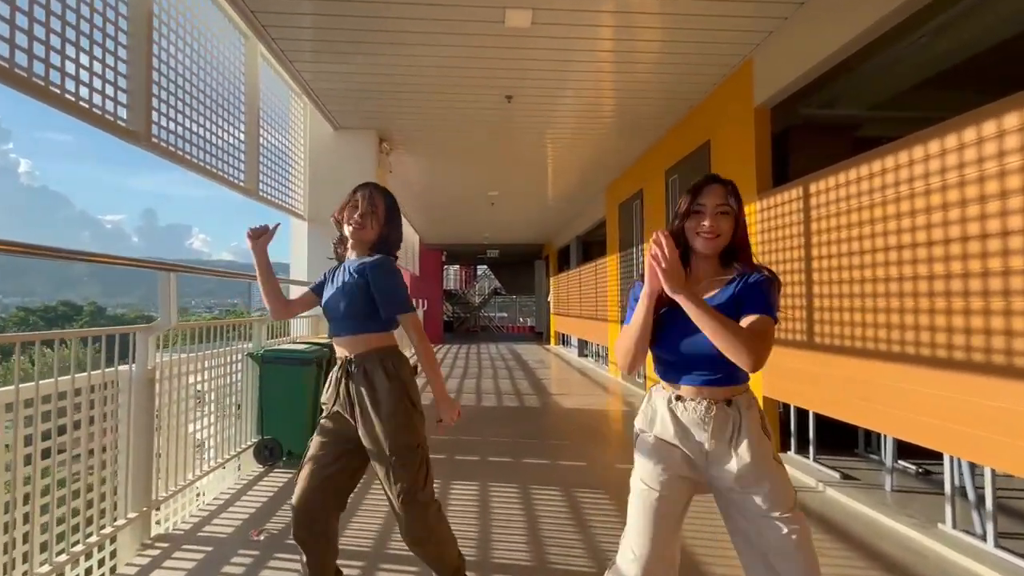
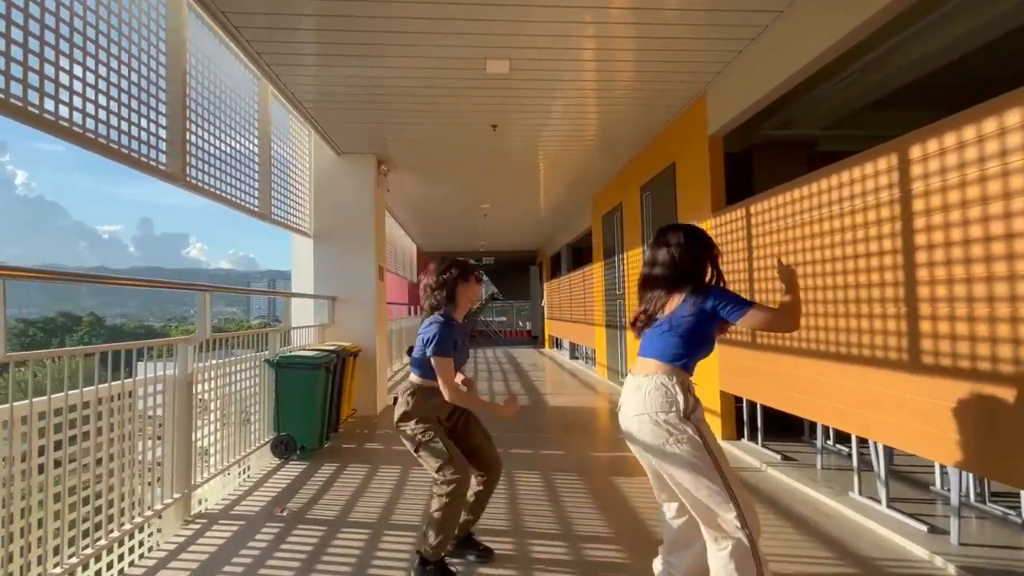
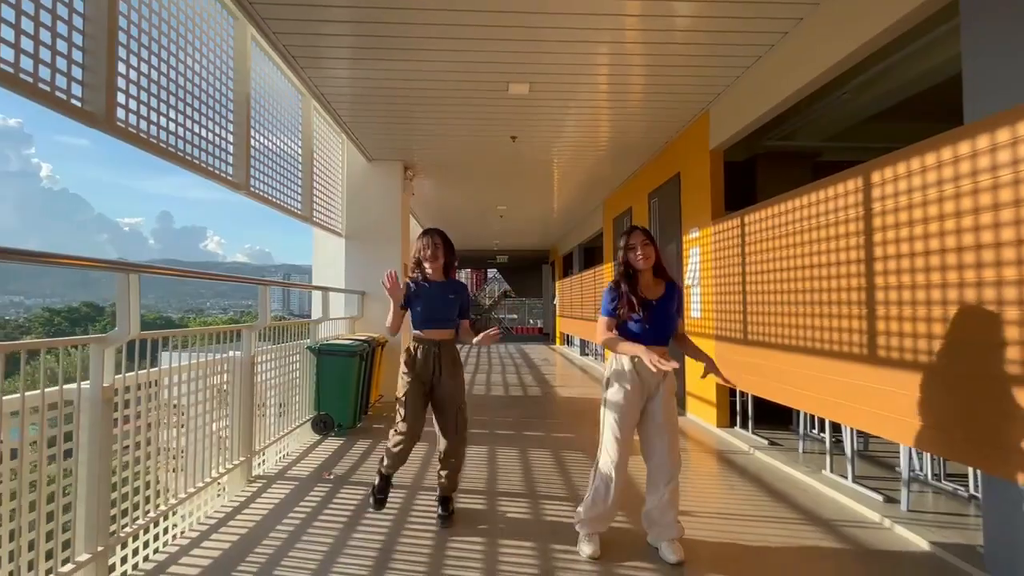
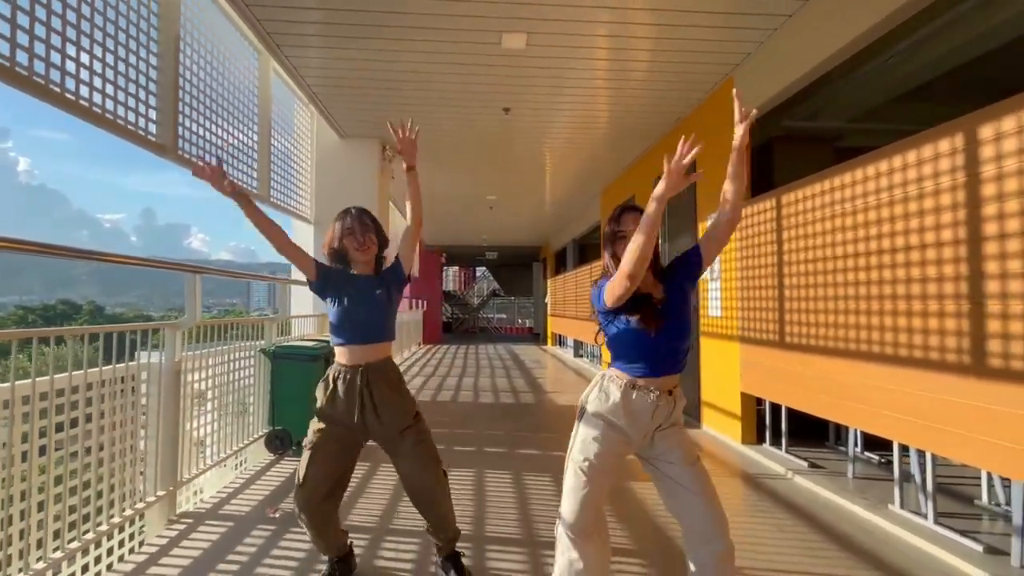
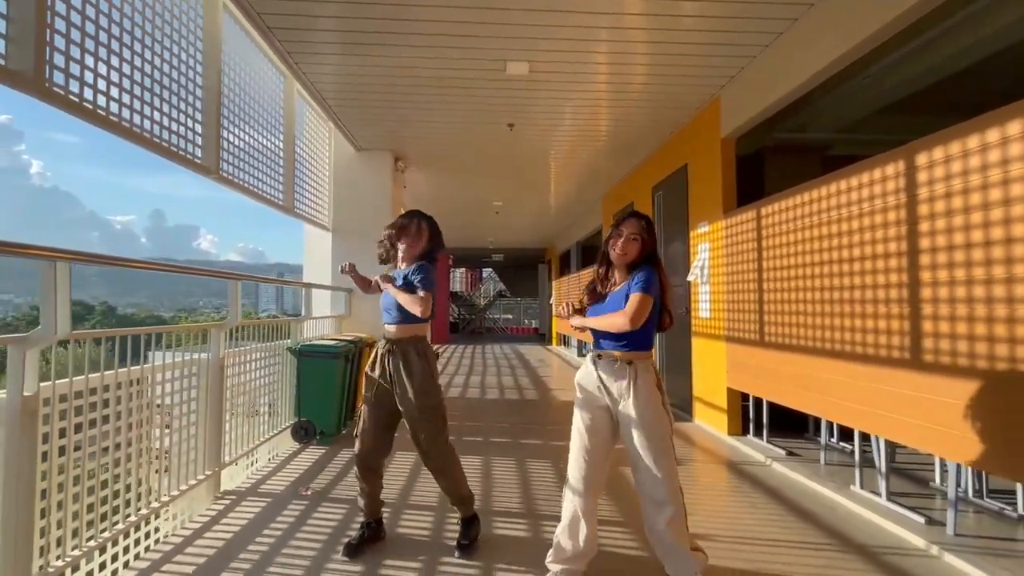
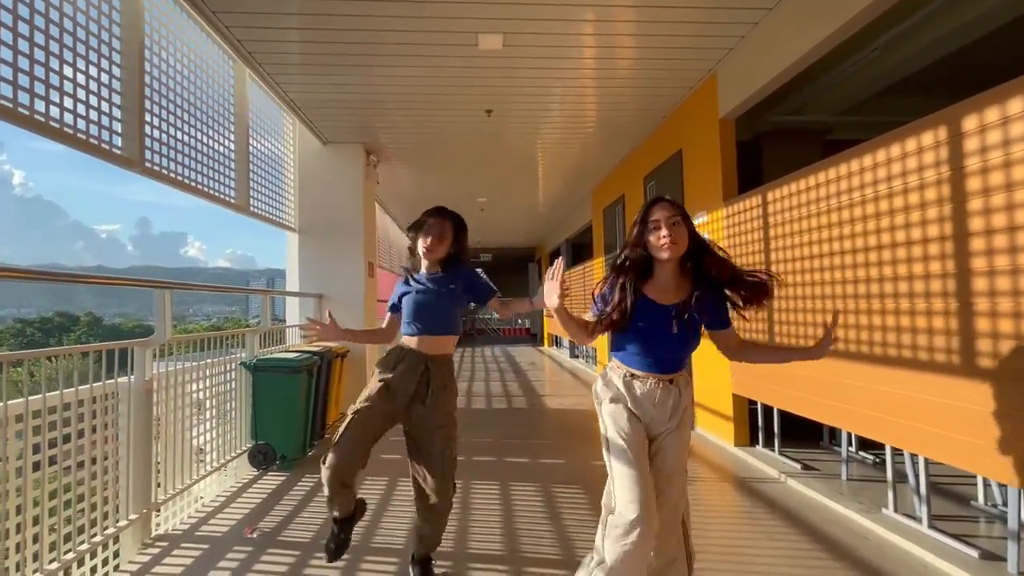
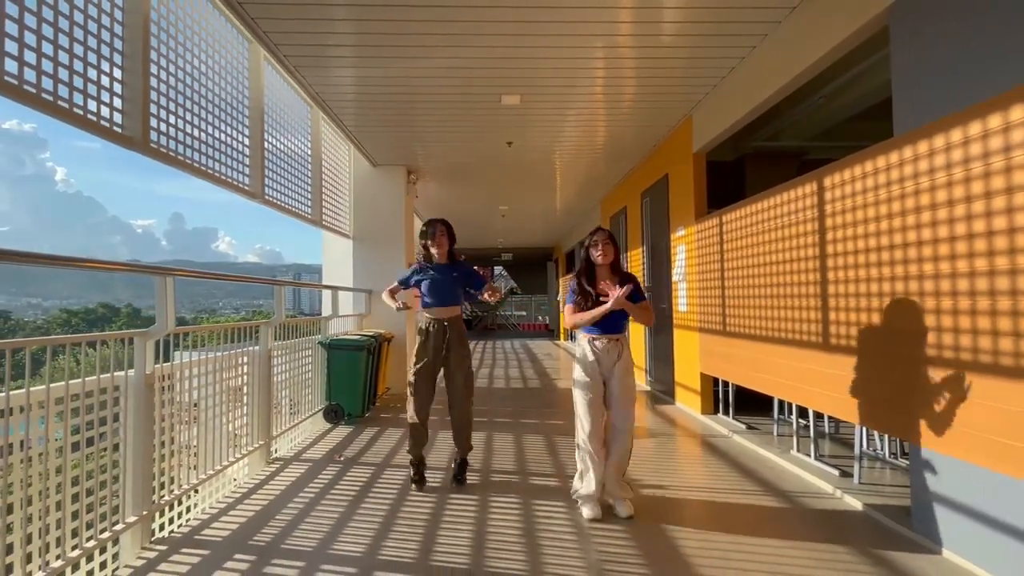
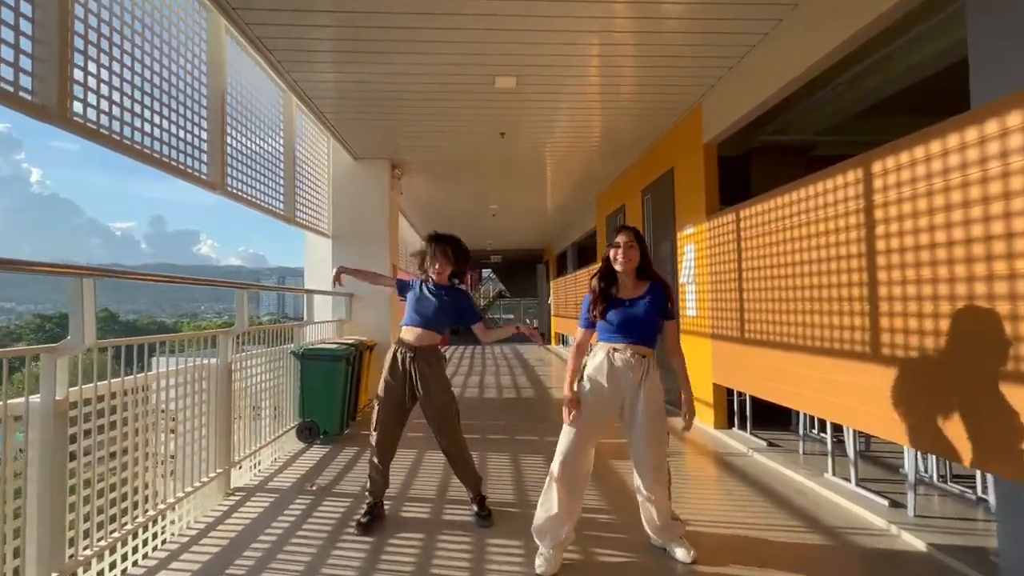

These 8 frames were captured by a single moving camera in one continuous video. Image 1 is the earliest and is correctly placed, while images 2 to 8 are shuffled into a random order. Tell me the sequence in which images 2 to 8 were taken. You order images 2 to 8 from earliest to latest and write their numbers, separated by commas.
4, 5, 3, 7, 8, 2, 6
